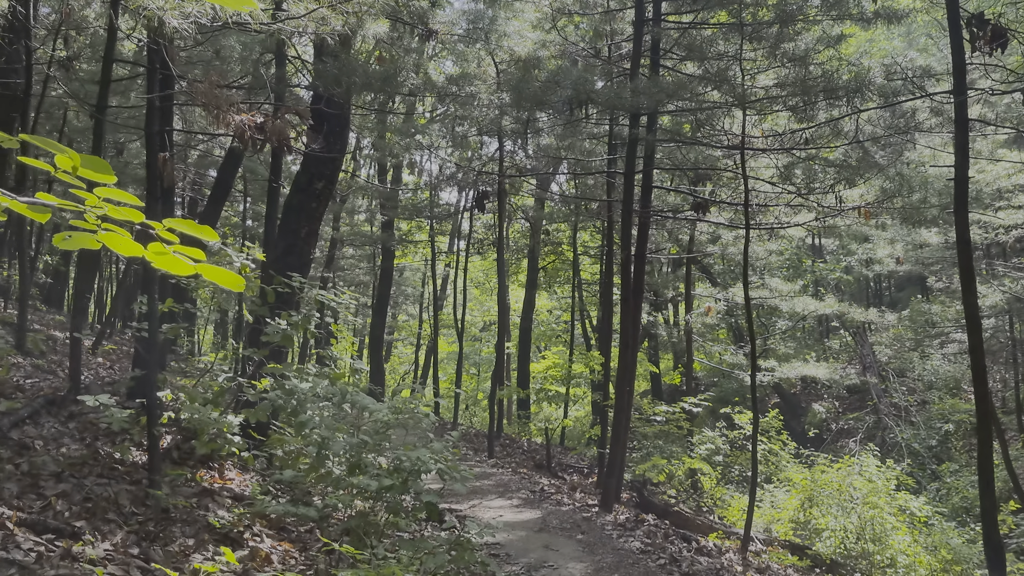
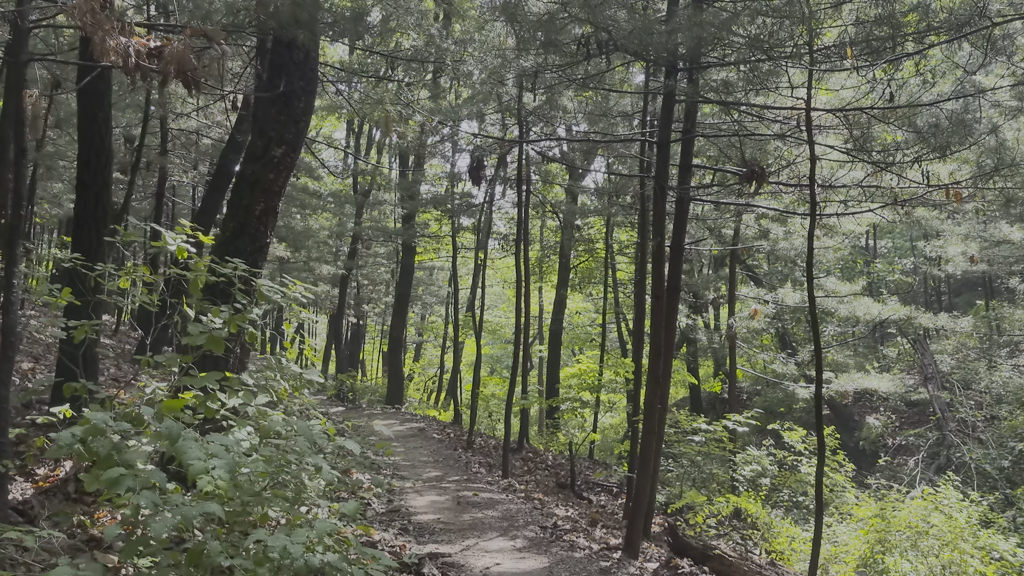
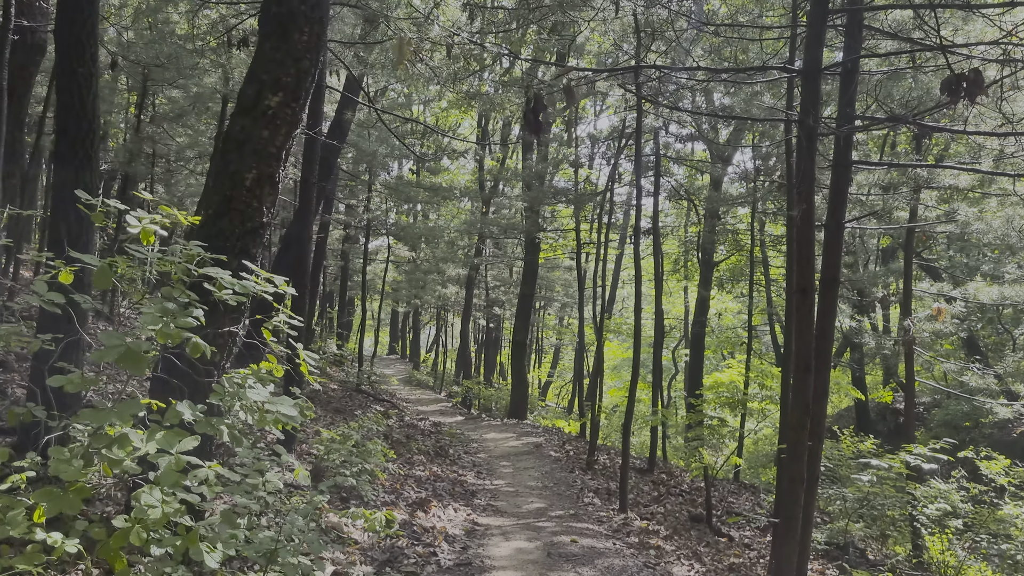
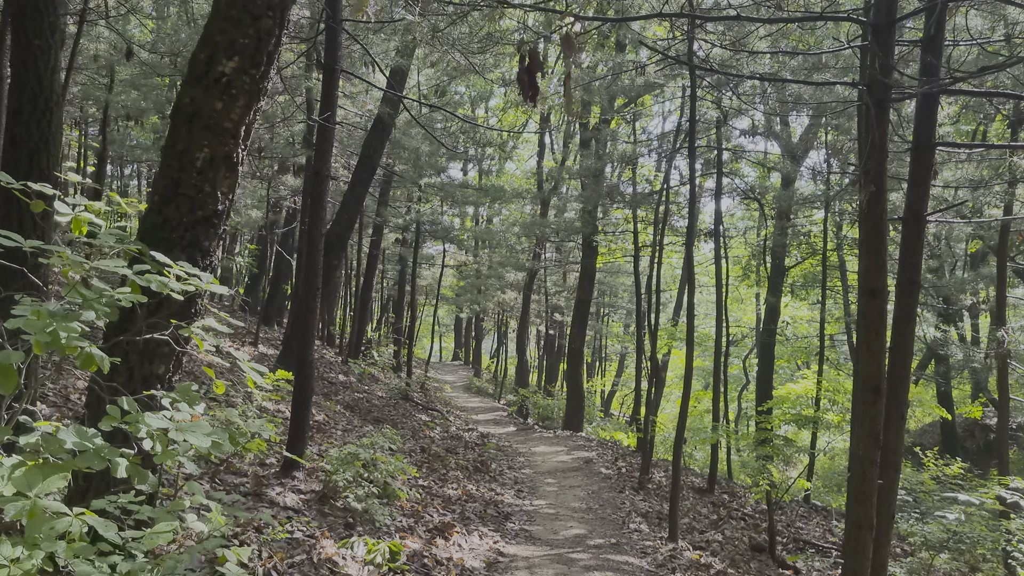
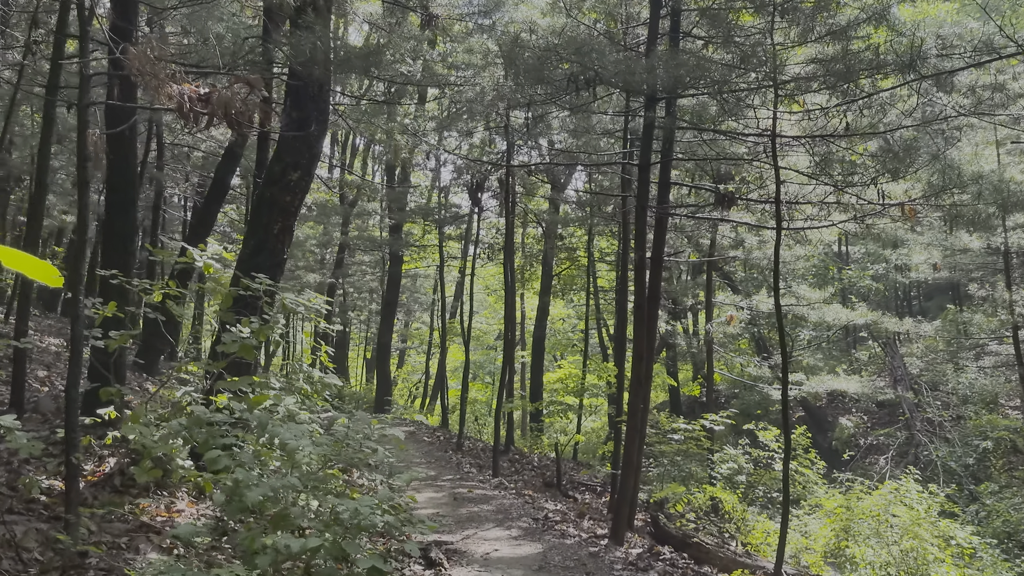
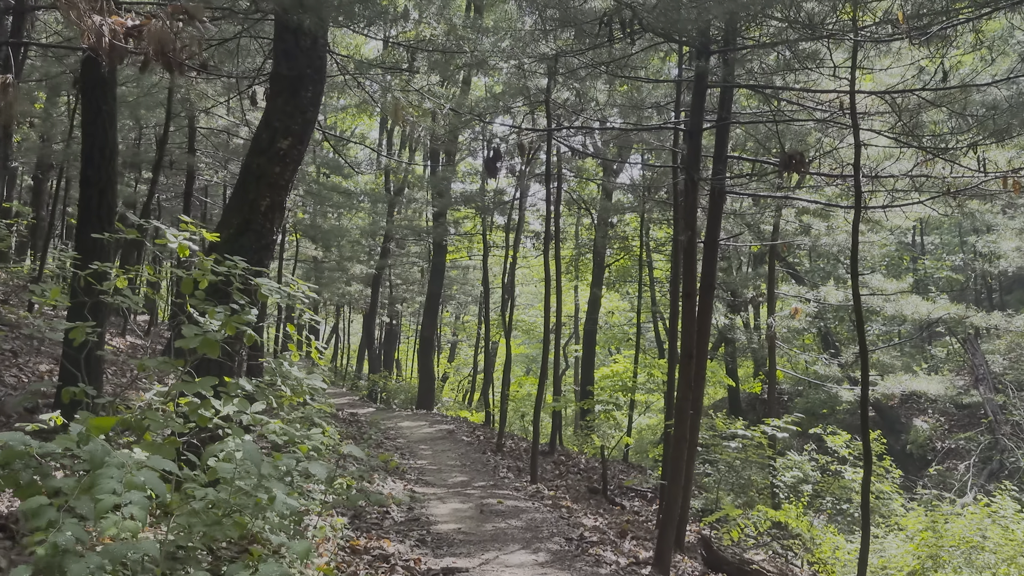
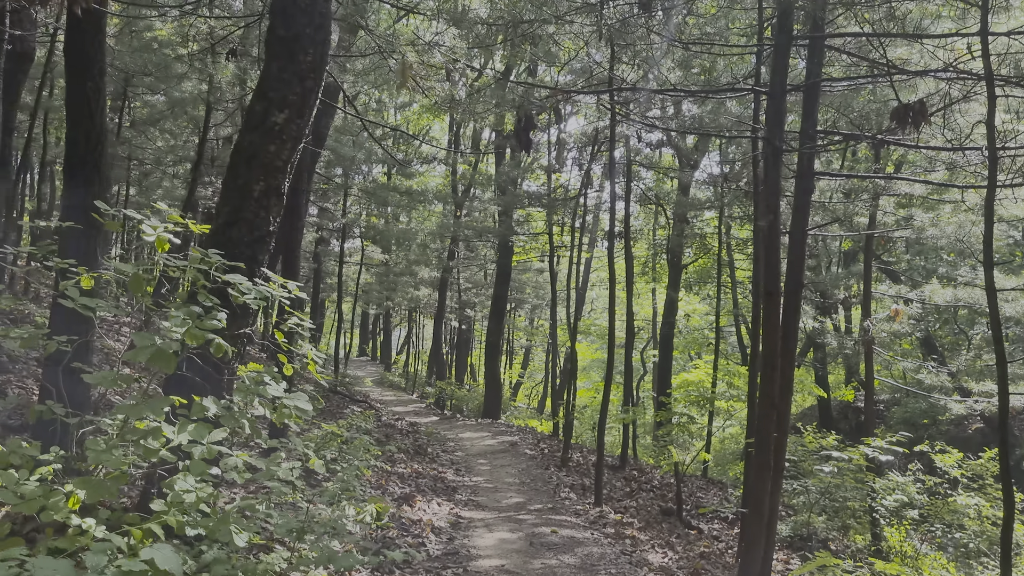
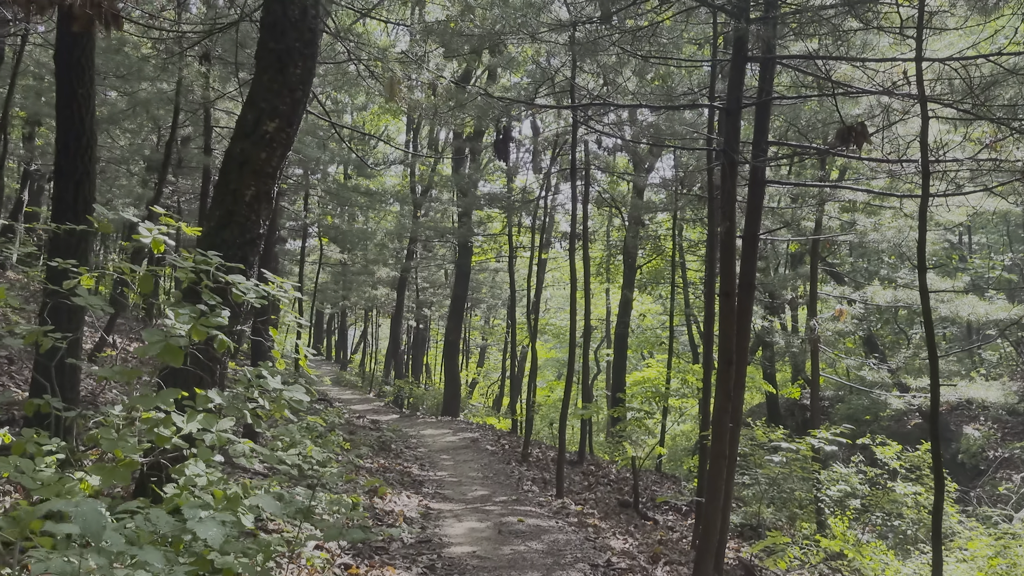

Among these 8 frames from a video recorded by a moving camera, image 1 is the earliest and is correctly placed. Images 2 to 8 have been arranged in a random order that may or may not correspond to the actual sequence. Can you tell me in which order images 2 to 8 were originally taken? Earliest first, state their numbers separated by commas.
5, 2, 6, 8, 7, 3, 4
